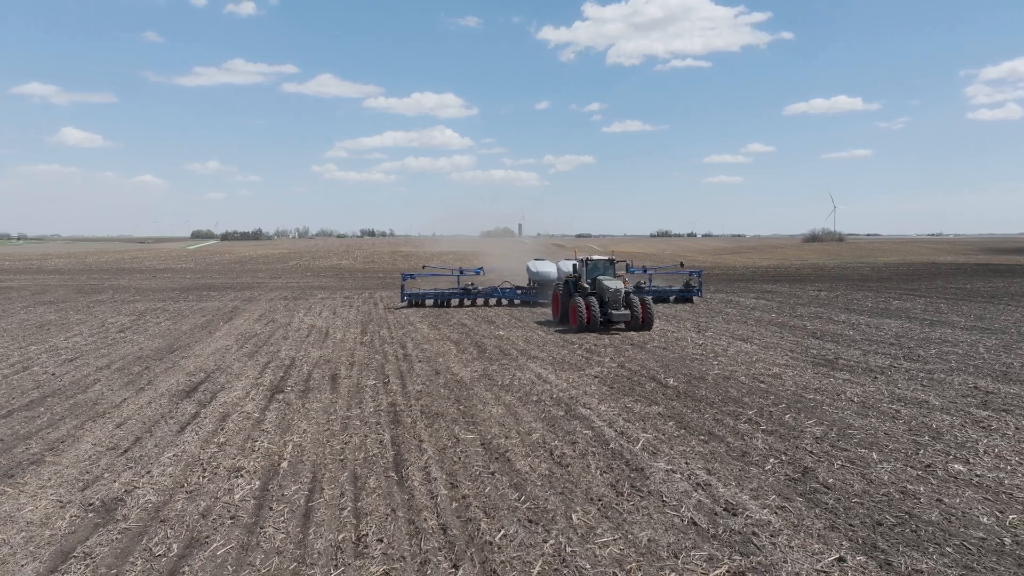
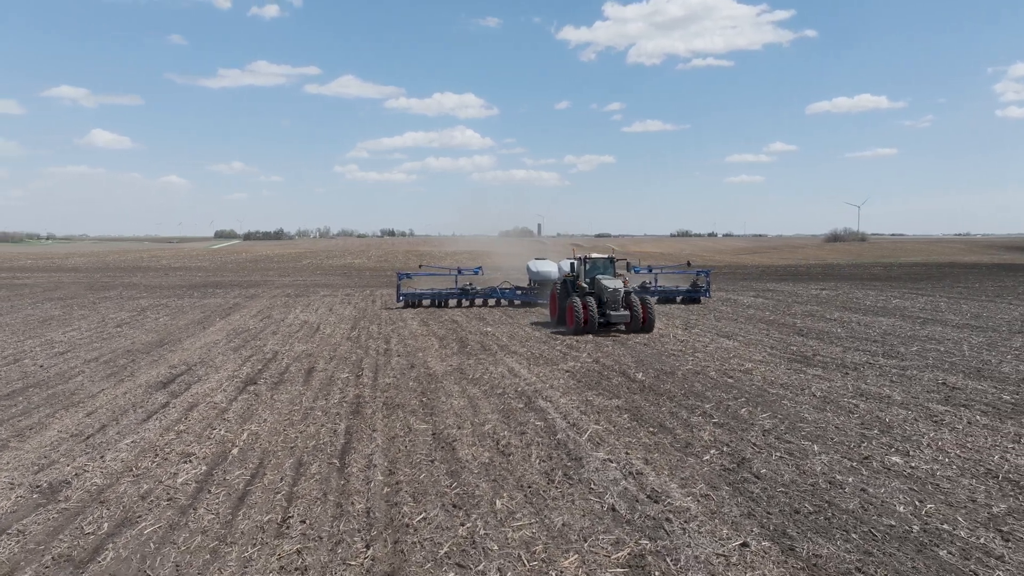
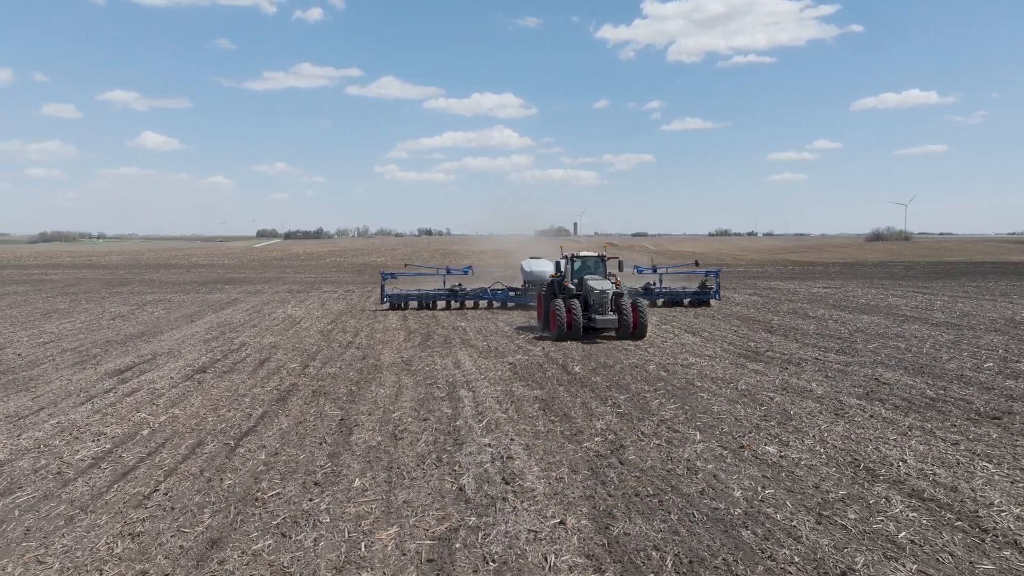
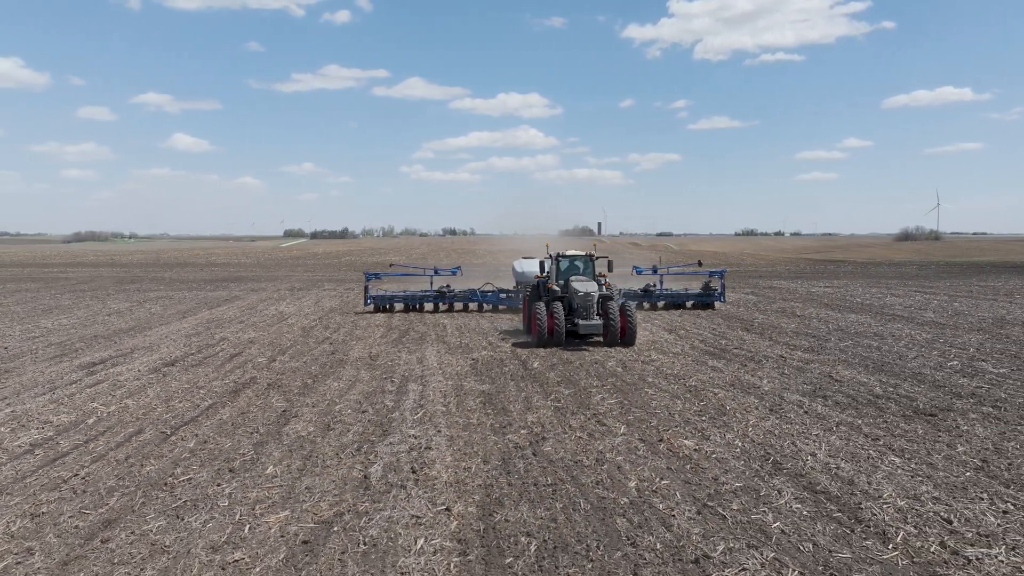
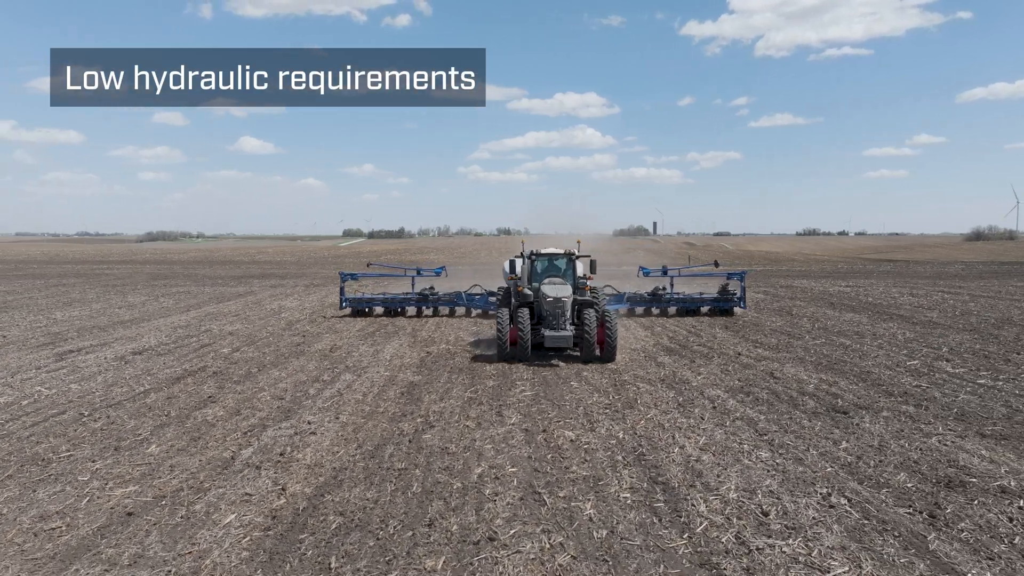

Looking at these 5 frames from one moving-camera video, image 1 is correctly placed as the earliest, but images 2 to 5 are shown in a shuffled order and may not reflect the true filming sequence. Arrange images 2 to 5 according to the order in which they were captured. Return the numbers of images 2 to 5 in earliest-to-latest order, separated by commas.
2, 3, 4, 5
